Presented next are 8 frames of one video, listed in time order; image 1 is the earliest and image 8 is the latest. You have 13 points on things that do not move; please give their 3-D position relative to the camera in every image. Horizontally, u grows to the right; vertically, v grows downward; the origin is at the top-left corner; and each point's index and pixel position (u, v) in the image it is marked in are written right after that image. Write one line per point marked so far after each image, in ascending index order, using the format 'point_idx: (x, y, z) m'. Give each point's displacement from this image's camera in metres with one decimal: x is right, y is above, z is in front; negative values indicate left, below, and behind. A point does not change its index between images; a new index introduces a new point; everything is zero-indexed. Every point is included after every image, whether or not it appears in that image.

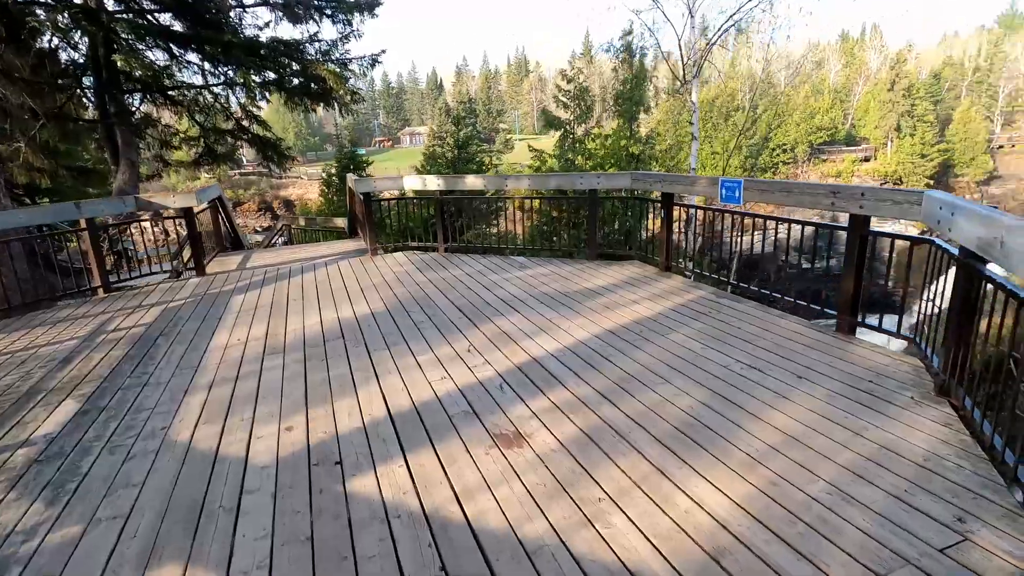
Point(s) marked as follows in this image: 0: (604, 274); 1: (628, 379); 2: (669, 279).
0: (+0.8, +0.1, +4.8) m
1: (+0.6, -0.5, +2.7) m
2: (+1.3, +0.1, +4.5) m
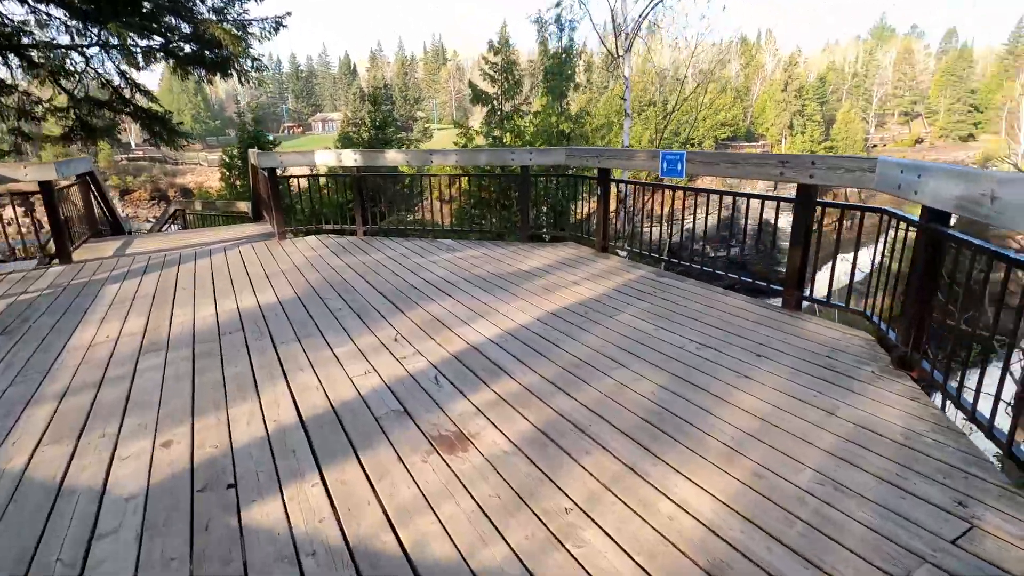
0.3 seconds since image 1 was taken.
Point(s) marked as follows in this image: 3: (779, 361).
0: (+0.2, +0.3, +4.5) m
1: (+0.3, -0.3, +2.4) m
2: (+0.7, +0.2, +4.3) m
3: (+1.2, -0.3, +2.4) m
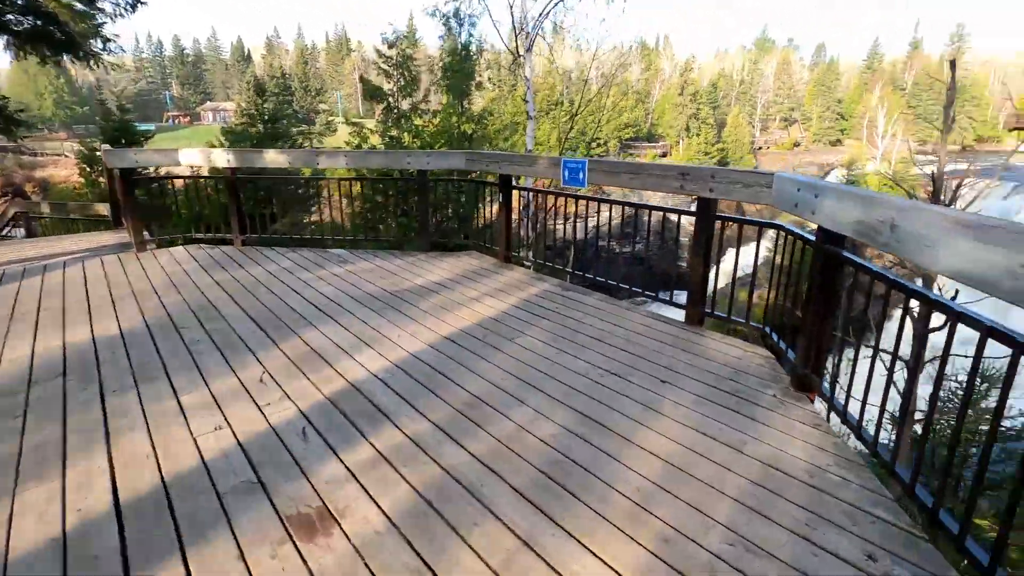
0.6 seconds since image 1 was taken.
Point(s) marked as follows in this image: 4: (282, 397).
0: (-0.6, +0.2, +4.2) m
1: (-0.2, -0.5, +2.2) m
2: (0.0, +0.1, +4.1) m
3: (+0.7, -0.4, +2.3) m
4: (-0.9, -0.4, +2.2) m
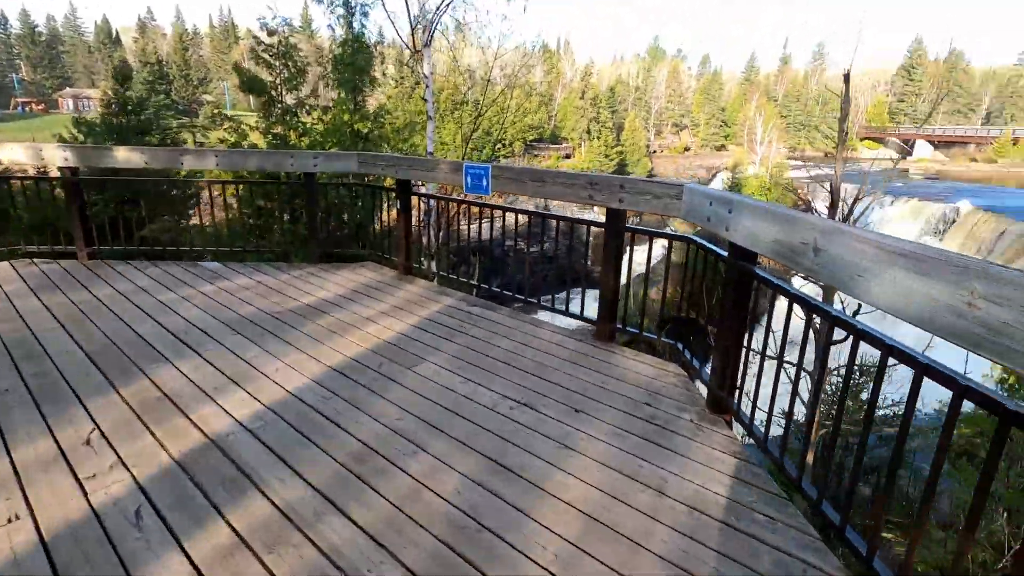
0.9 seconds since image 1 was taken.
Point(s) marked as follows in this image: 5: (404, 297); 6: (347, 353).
0: (-1.3, 0.0, +3.8) m
1: (-0.5, -0.6, +1.8) m
2: (-0.7, 0.0, +3.7) m
3: (+0.3, -0.5, +2.1) m
4: (-1.3, -0.6, +1.8) m
5: (-0.7, -0.1, +3.5) m
6: (-0.8, -0.3, +2.6) m
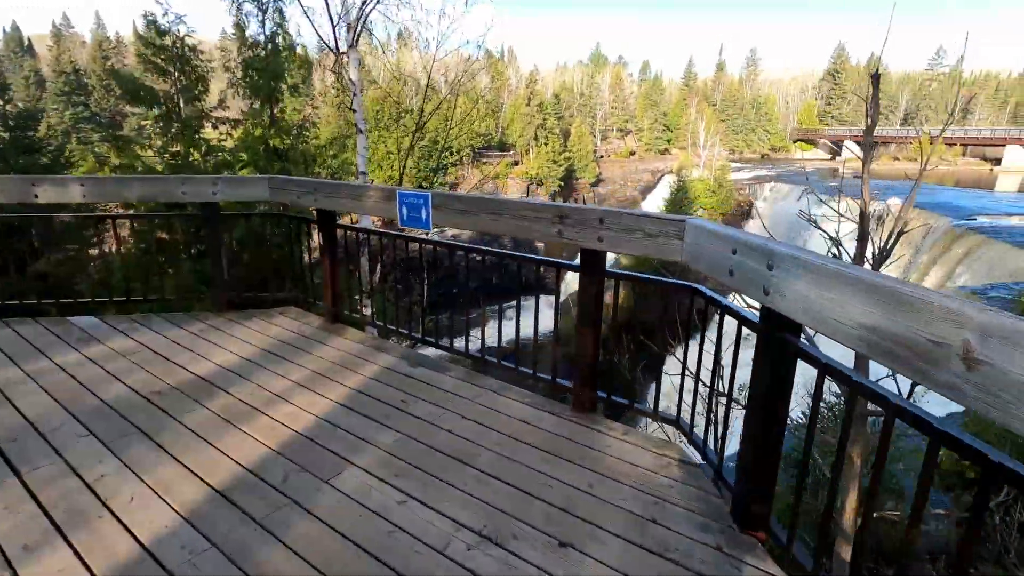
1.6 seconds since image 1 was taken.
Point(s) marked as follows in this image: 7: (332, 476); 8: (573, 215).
0: (-1.5, -0.3, +3.0) m
1: (-0.6, -0.8, +1.2) m
2: (-1.0, -0.3, +3.0) m
3: (+0.2, -0.8, +1.5) m
4: (-1.4, -0.9, +1.0) m
5: (-0.9, -0.4, +2.8) m
6: (-1.0, -0.6, +1.9) m
7: (-0.6, -0.6, +1.8) m
8: (+0.2, +0.3, +2.0) m
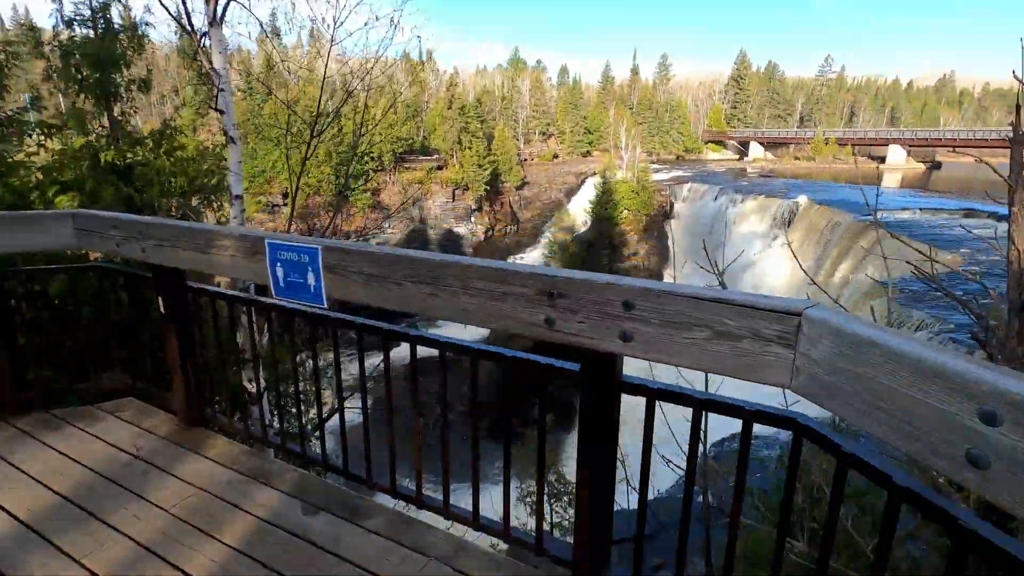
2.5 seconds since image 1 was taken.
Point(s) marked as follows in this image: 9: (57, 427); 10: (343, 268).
0: (-1.7, -0.7, +1.9) m
1: (-0.5, -1.1, +0.2) m
2: (-1.2, -0.6, +2.0) m
3: (+0.2, -1.0, +0.6) m
4: (-1.3, -1.2, -0.1) m
5: (-1.1, -0.7, +1.7) m
6: (-1.0, -0.9, +0.9) m
7: (-0.6, -1.0, +0.8) m
8: (+0.1, 0.0, +1.2) m
9: (-1.9, -0.6, +2.2) m
10: (-0.5, +0.1, +1.5) m
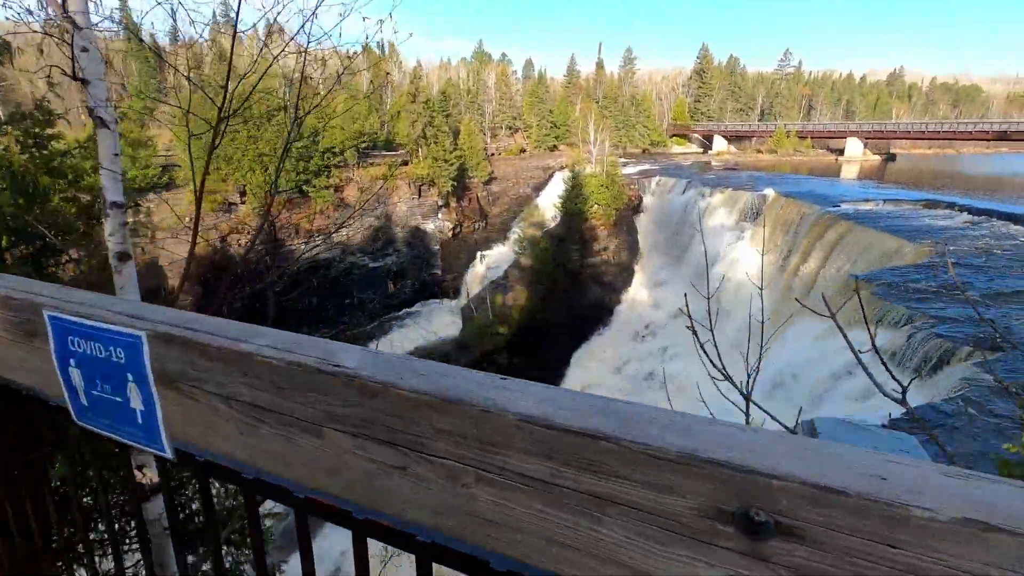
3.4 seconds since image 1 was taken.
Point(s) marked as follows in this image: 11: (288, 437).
0: (-1.7, -0.8, +1.0) m
1: (-0.3, -1.3, -0.6) m
2: (-1.1, -0.8, +1.2) m
3: (+0.4, -1.2, -0.1) m
4: (-1.1, -1.4, -0.9) m
5: (-1.0, -0.9, +0.9) m
6: (-0.9, -1.1, 0.0) m
7: (-0.5, -1.1, 0.0) m
8: (+0.2, -0.2, +0.4) m
9: (-1.8, -0.8, +1.3) m
10: (-0.4, -0.1, +0.7) m
11: (-0.3, -0.1, +0.6) m
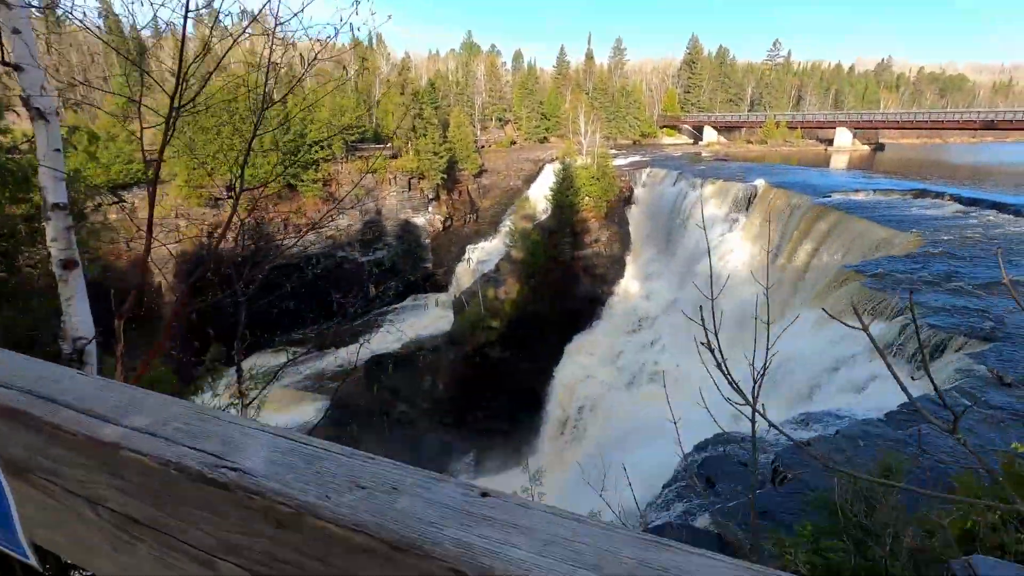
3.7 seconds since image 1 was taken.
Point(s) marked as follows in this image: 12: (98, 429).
0: (-1.7, -0.9, +0.8) m
1: (-0.3, -1.4, -0.8) m
2: (-1.1, -0.9, +1.0) m
3: (+0.4, -1.2, -0.3) m
4: (-1.0, -1.5, -1.1) m
5: (-1.0, -0.9, +0.7) m
6: (-0.9, -1.2, -0.2) m
7: (-0.5, -1.2, -0.1) m
8: (+0.2, -0.2, +0.2) m
9: (-1.8, -0.8, +1.1) m
10: (-0.4, -0.2, +0.5) m
11: (-0.3, -0.2, +0.5) m
12: (-0.4, -0.1, +0.5) m
